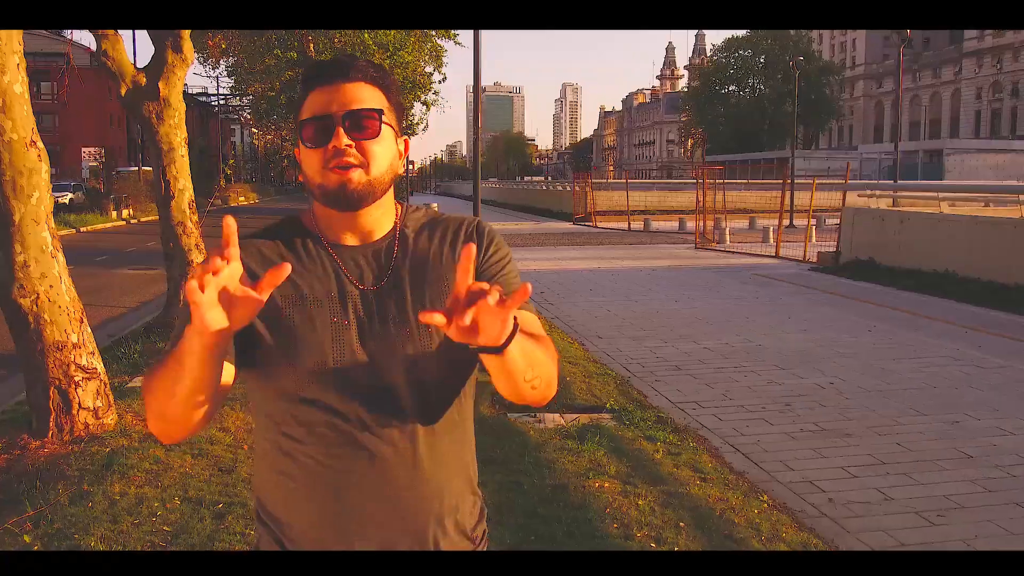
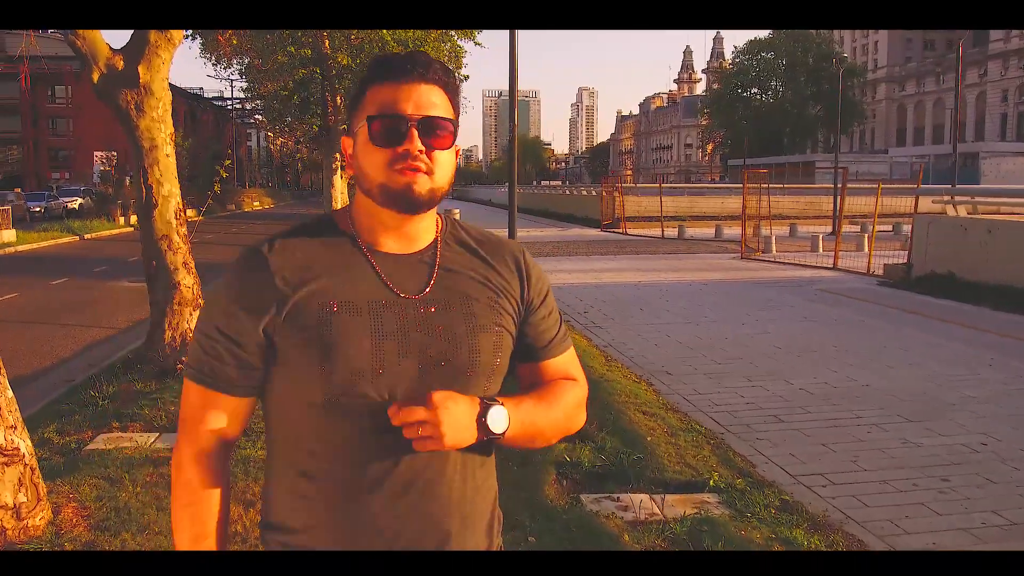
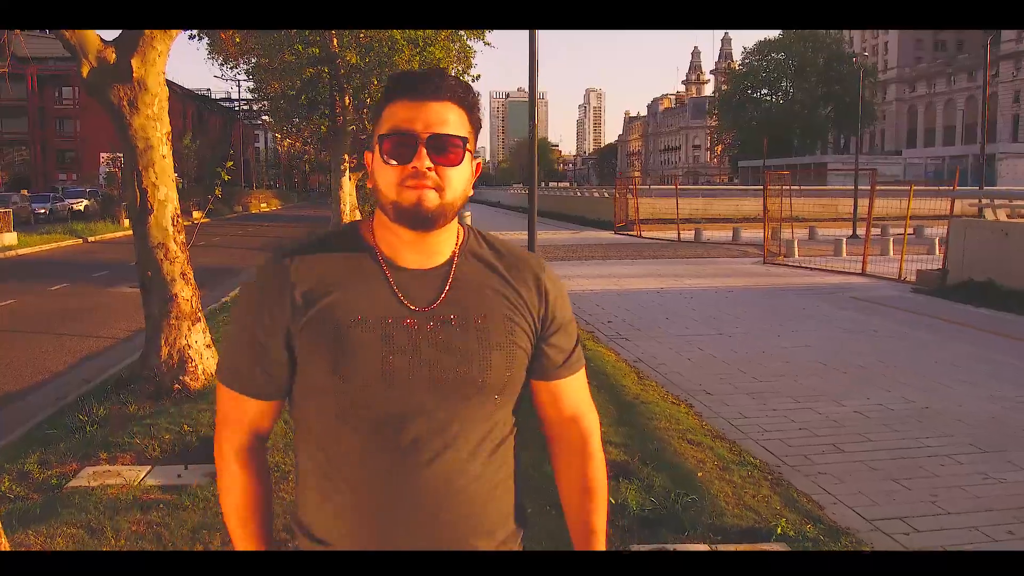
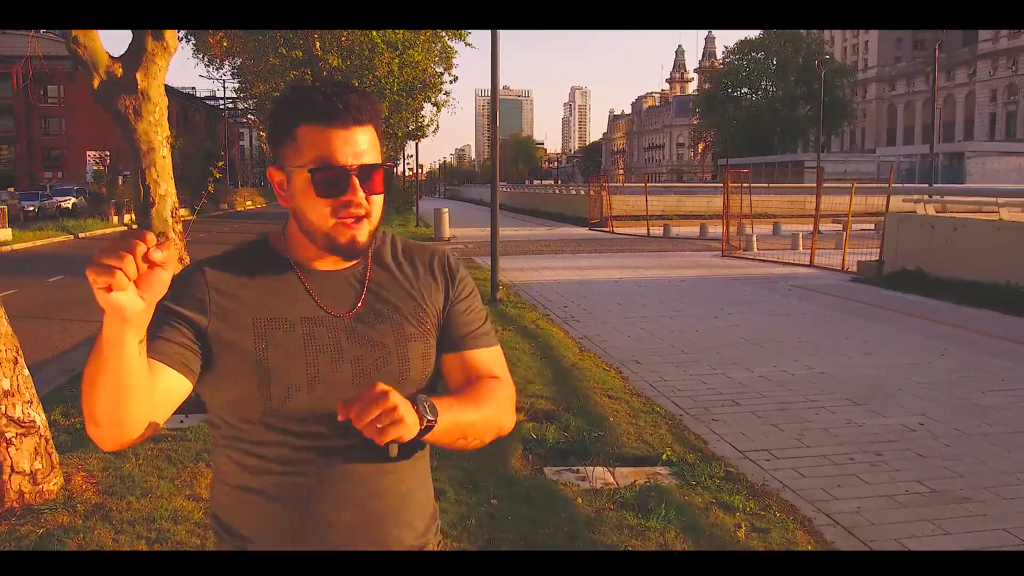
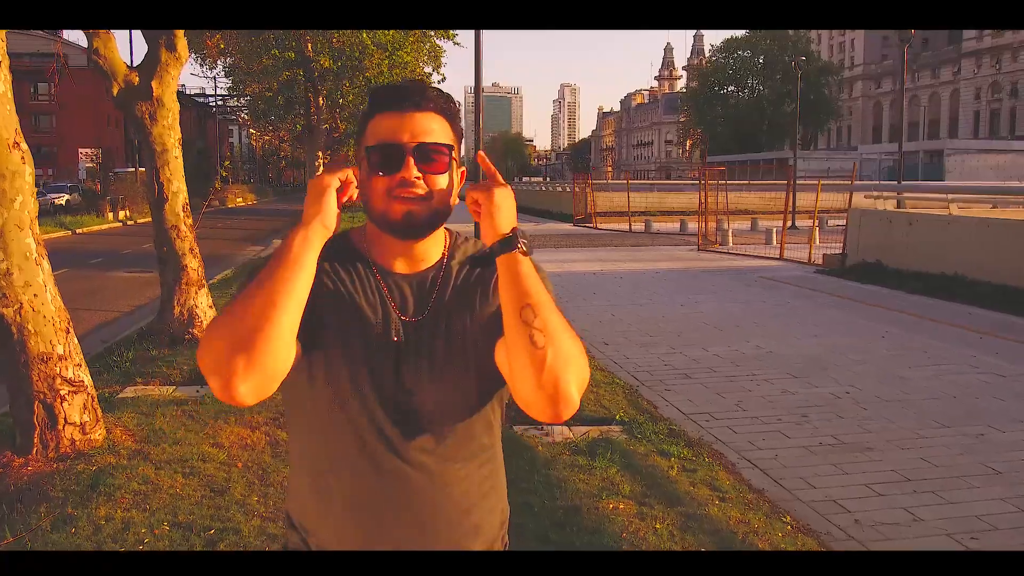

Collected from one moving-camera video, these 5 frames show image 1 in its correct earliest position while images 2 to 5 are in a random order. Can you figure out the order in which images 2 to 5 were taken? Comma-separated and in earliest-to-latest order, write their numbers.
5, 4, 2, 3
